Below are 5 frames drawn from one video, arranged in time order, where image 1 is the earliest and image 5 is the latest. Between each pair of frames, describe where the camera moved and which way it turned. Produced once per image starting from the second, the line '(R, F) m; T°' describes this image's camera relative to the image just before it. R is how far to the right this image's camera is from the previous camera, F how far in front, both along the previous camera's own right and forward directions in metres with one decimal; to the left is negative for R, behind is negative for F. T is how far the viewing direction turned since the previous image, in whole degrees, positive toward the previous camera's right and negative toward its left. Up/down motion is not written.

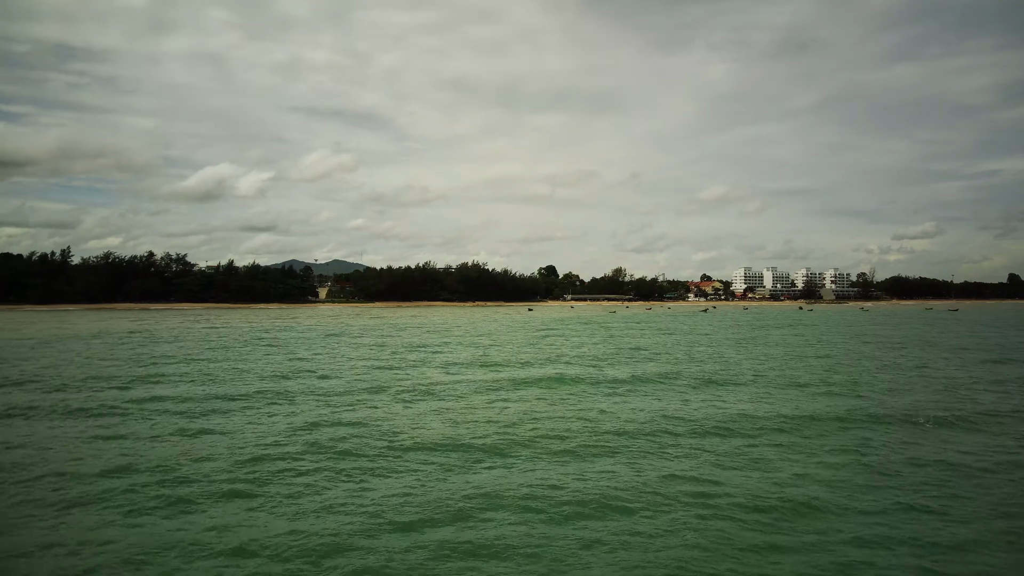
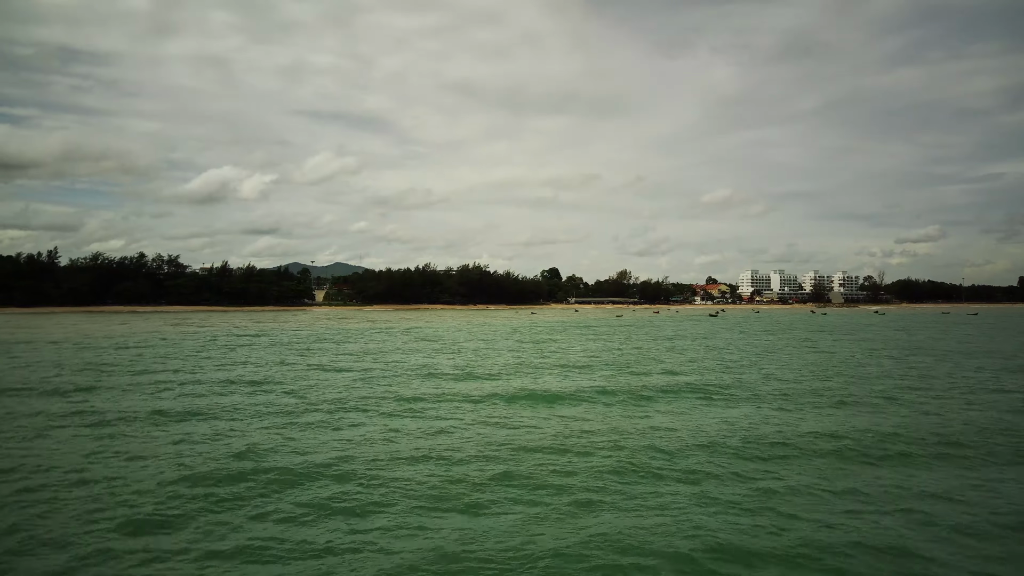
(0.0, +4.6) m; 0°
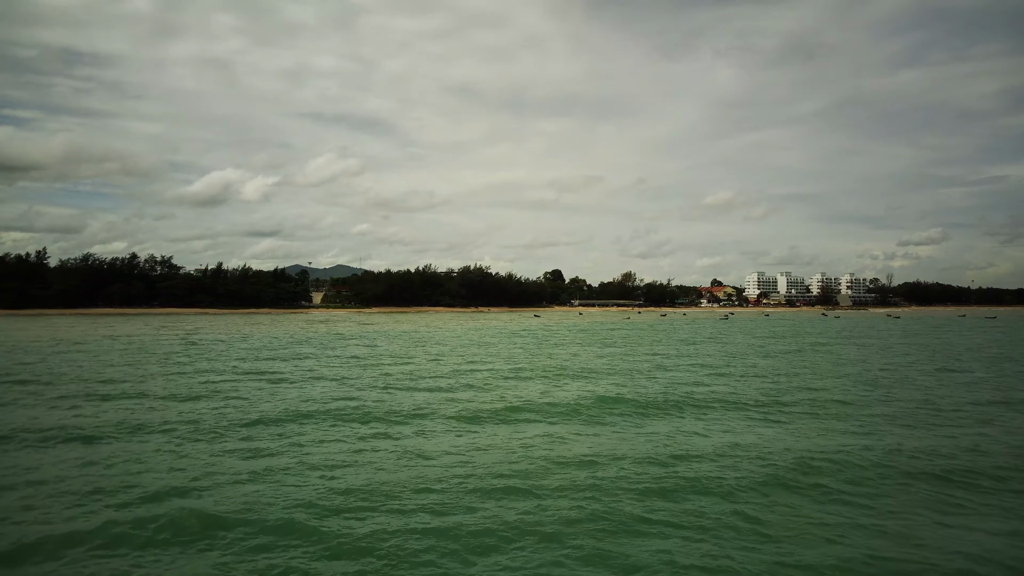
(-0.3, +4.1) m; 0°
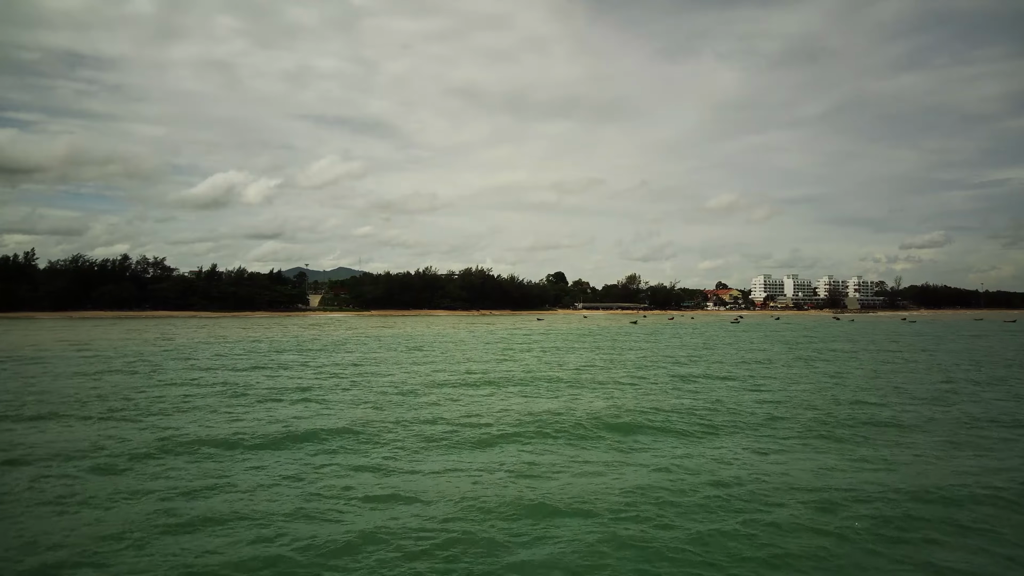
(-0.3, +4.0) m; 0°
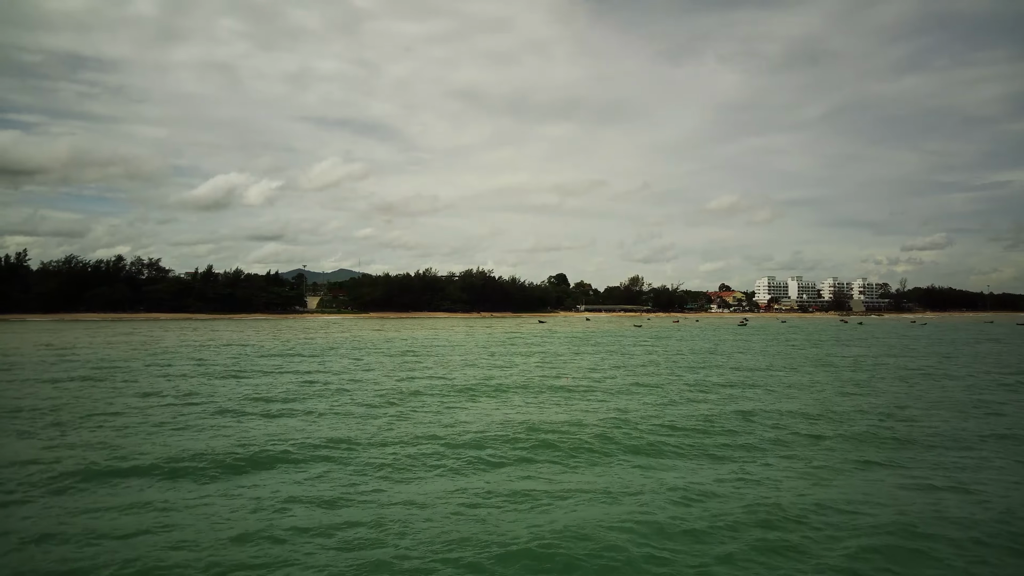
(-0.2, +2.6) m; 0°
